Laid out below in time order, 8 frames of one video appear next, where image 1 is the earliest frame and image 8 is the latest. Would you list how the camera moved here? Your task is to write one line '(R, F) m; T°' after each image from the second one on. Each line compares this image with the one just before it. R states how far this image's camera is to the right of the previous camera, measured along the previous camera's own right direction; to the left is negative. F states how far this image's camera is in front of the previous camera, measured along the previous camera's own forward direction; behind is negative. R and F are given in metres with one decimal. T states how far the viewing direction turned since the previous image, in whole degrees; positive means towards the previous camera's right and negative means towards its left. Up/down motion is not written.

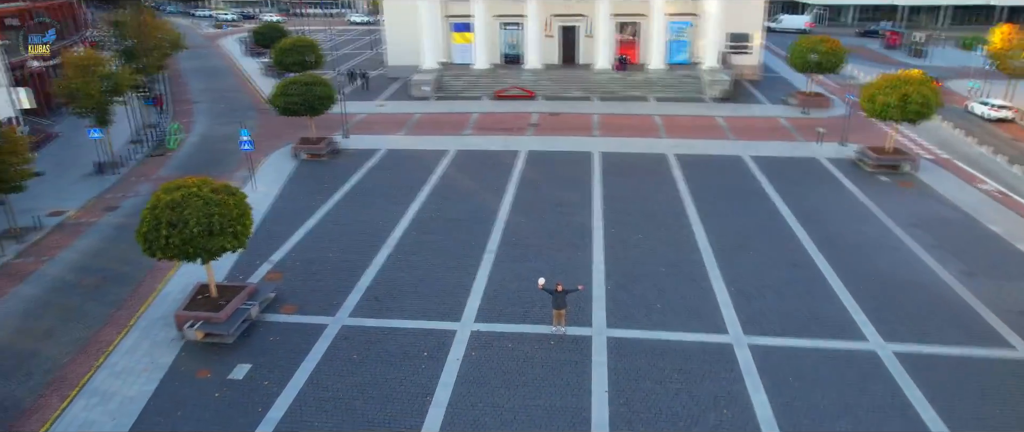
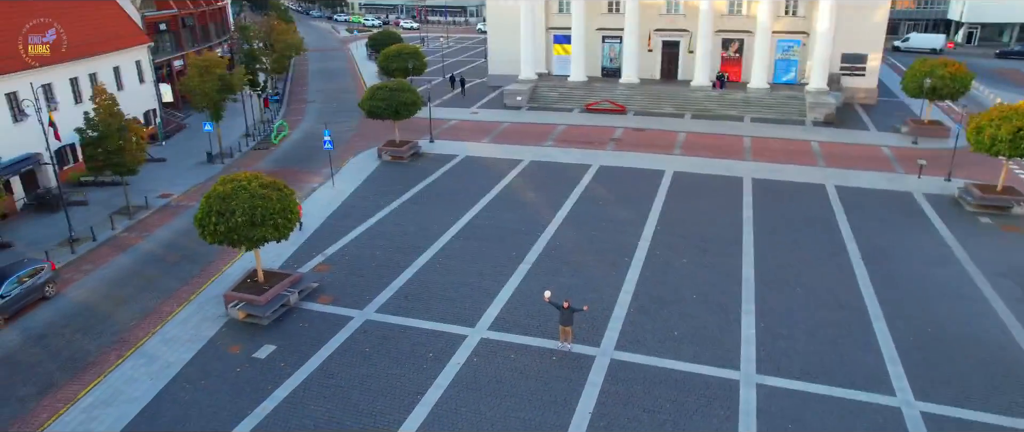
(+2.9, -0.1) m; -11°
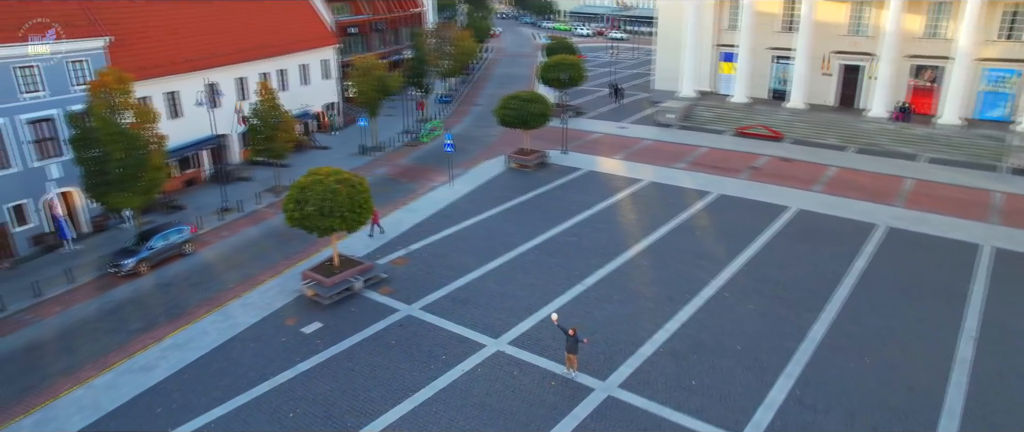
(+4.7, +0.5) m; -18°
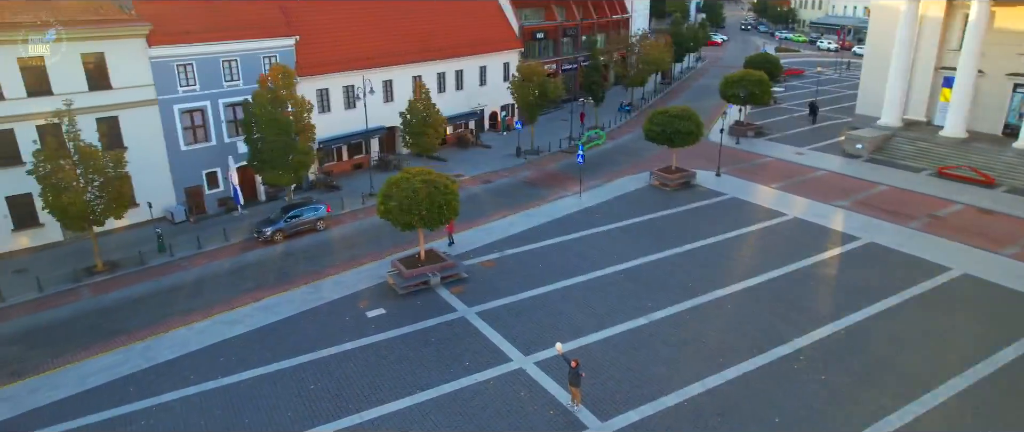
(+5.1, +1.0) m; -20°
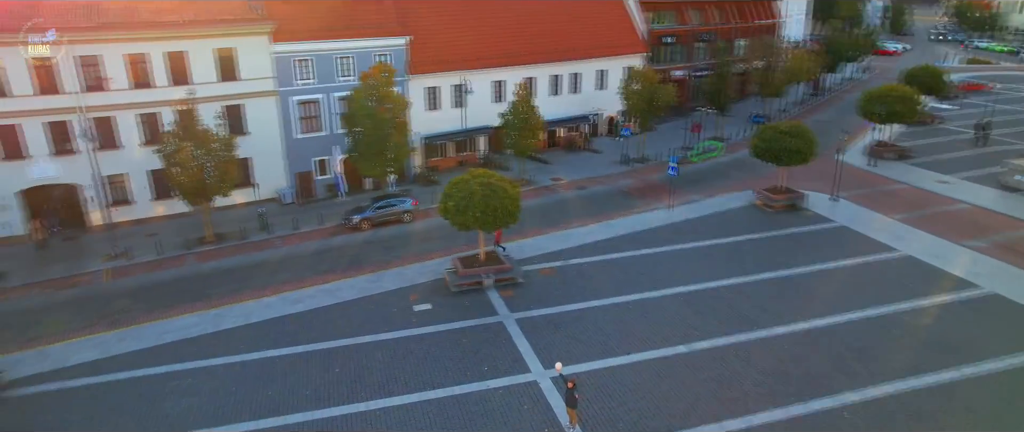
(+3.5, +0.7) m; -14°
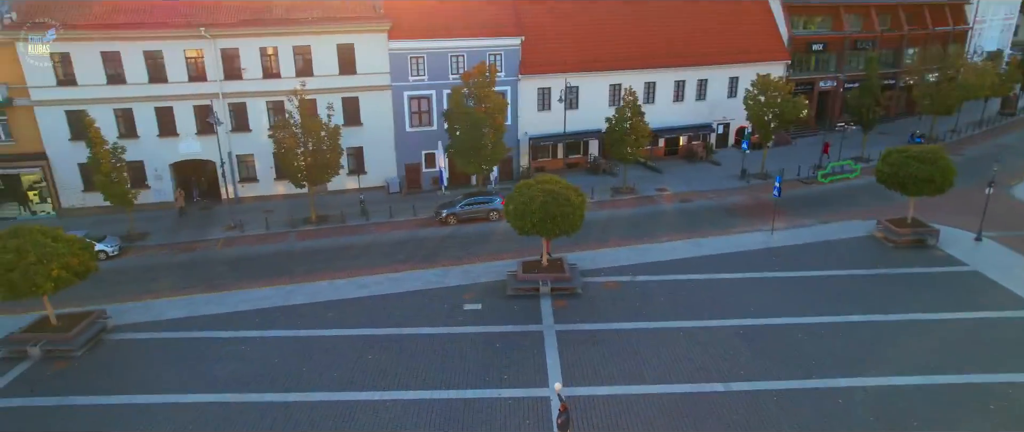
(+3.6, +0.8) m; -14°
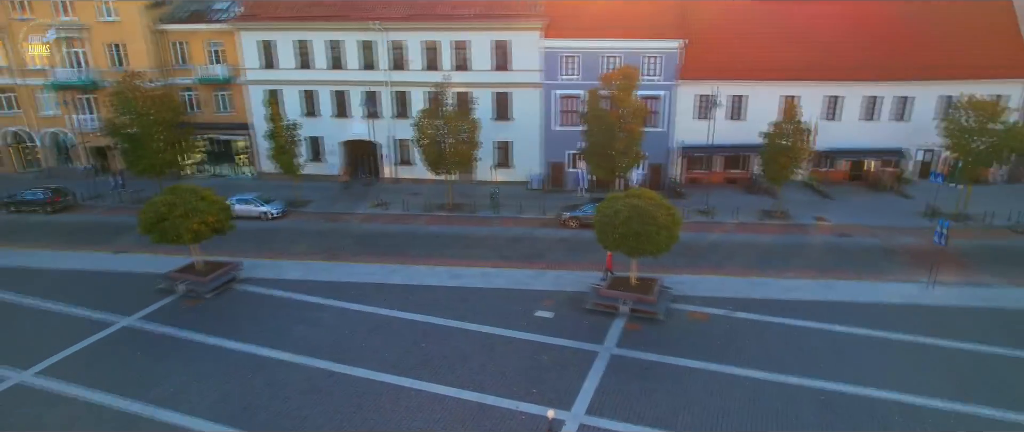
(+4.6, +1.3) m; -20°
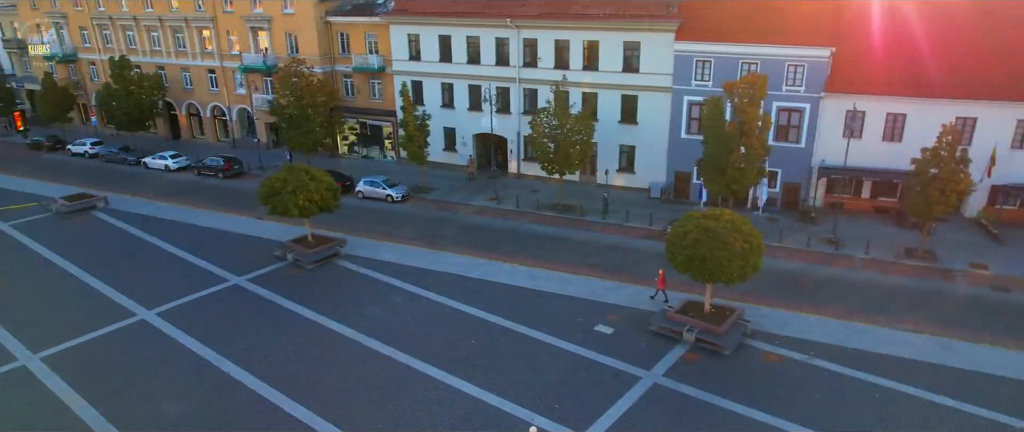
(+3.8, +0.9) m; -16°
